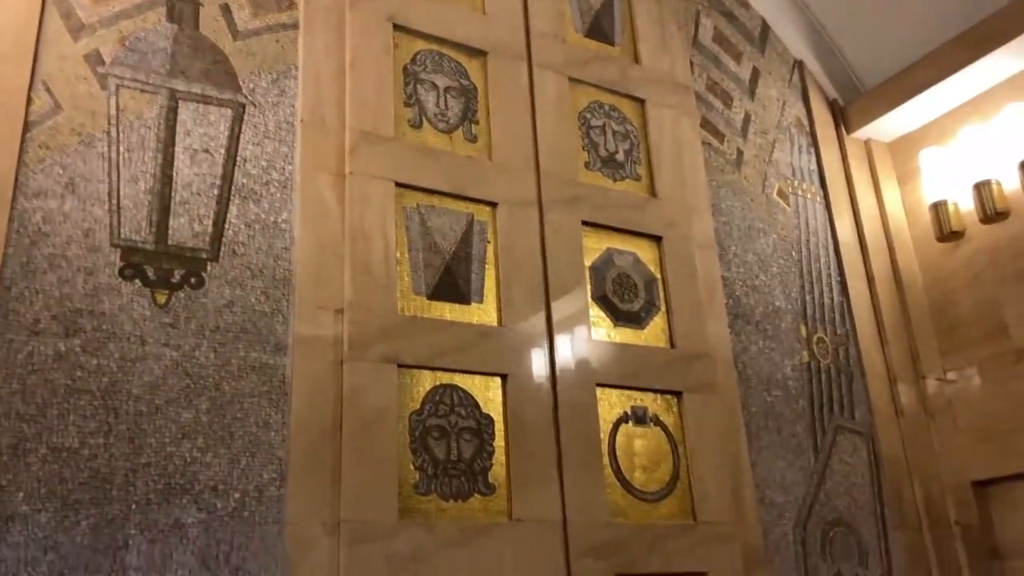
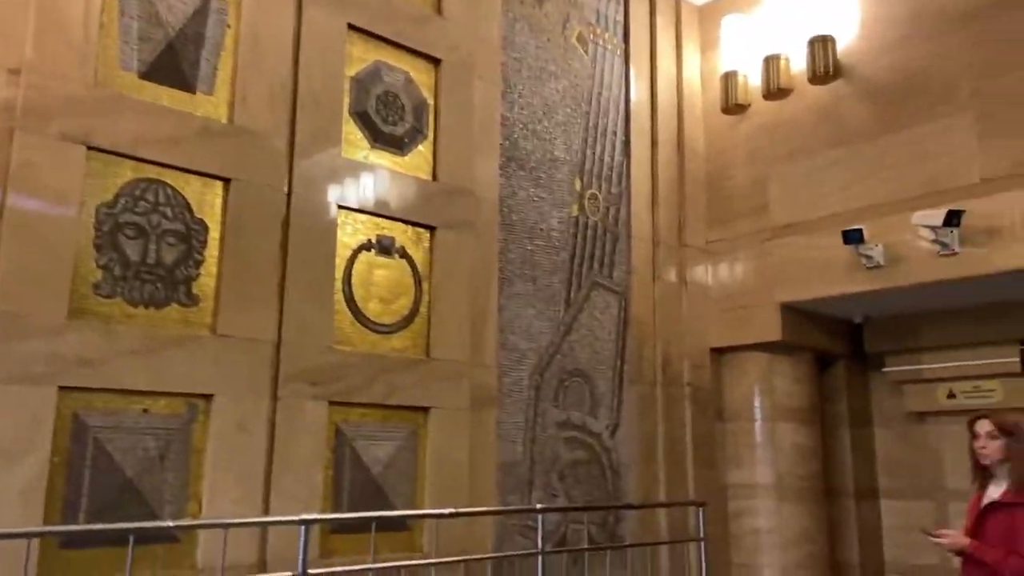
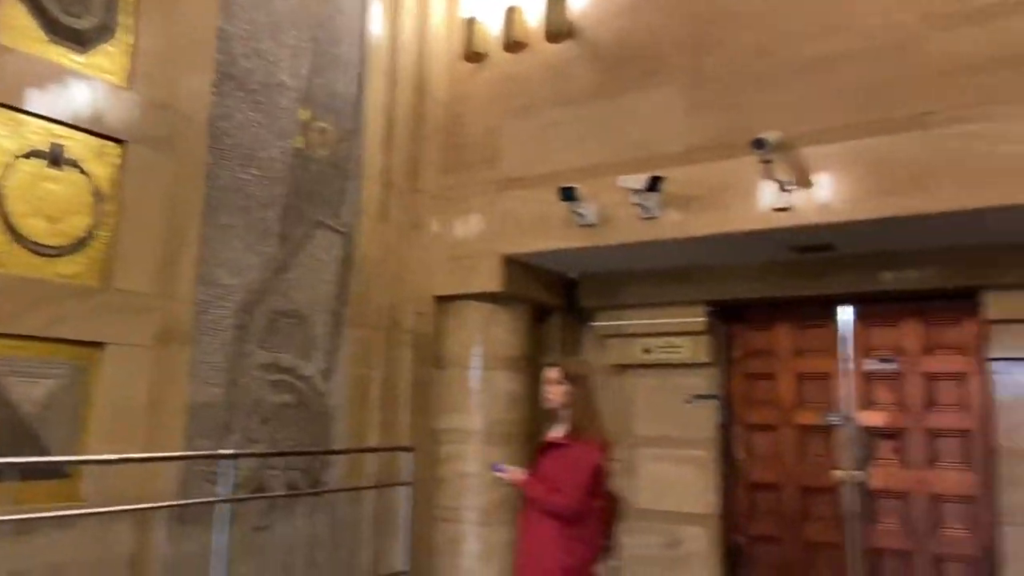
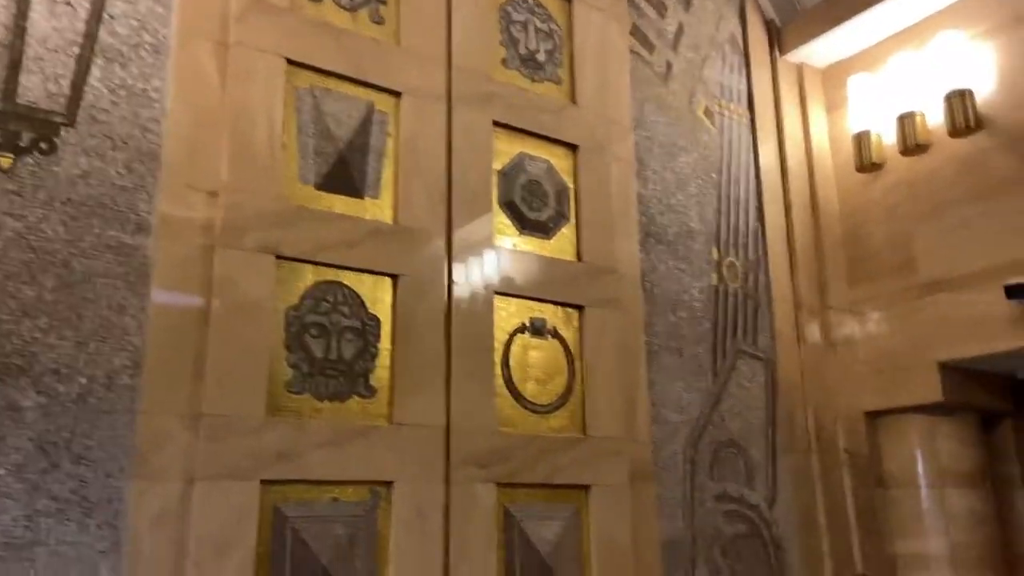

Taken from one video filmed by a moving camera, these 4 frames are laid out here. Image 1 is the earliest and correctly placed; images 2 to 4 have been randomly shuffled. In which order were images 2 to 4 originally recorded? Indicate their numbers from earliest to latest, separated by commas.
4, 2, 3
